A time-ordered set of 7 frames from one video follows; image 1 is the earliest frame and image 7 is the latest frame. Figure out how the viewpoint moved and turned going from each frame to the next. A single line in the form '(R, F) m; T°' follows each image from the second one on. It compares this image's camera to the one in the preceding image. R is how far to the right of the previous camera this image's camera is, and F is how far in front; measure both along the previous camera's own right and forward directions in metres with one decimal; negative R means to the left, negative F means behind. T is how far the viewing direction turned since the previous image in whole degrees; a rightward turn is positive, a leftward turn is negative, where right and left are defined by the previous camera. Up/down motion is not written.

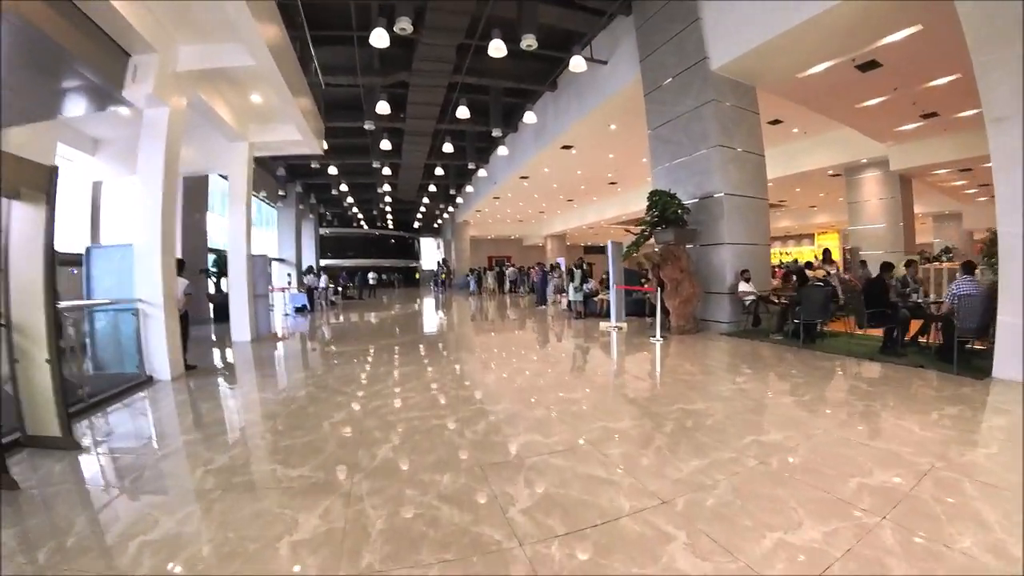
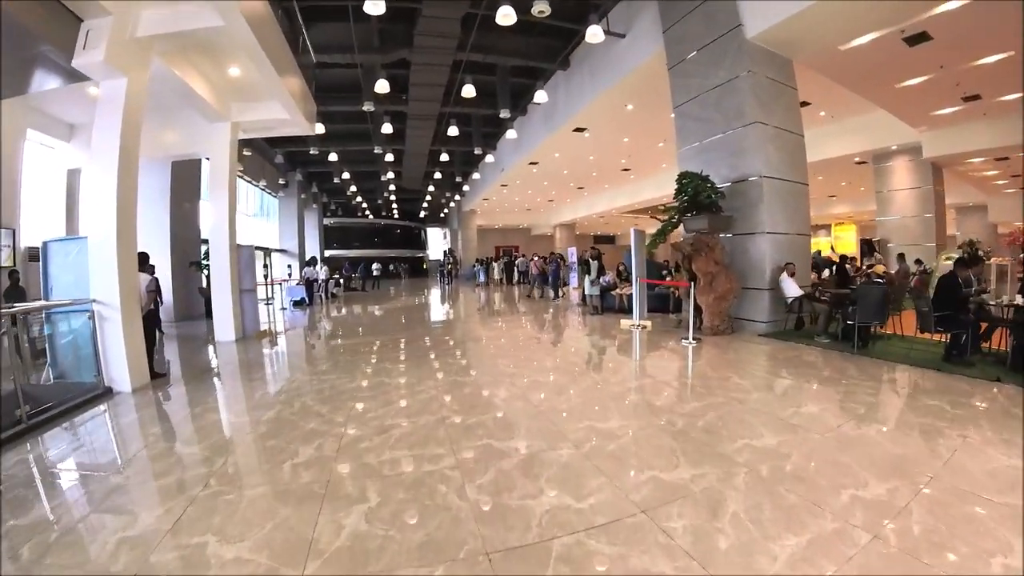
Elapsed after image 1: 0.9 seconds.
(-0.1, +0.8) m; -1°
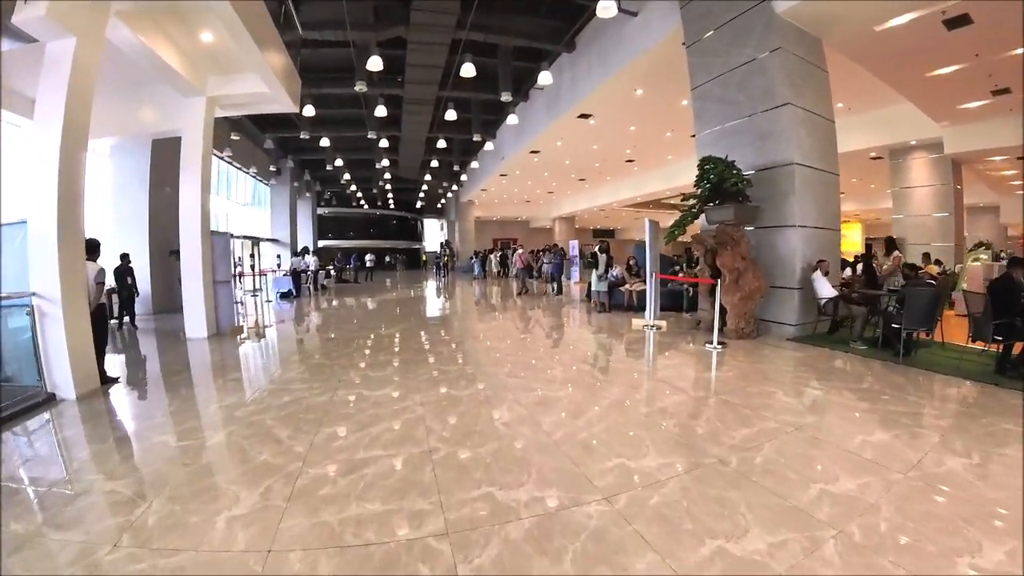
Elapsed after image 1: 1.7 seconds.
(-0.1, +0.7) m; 0°
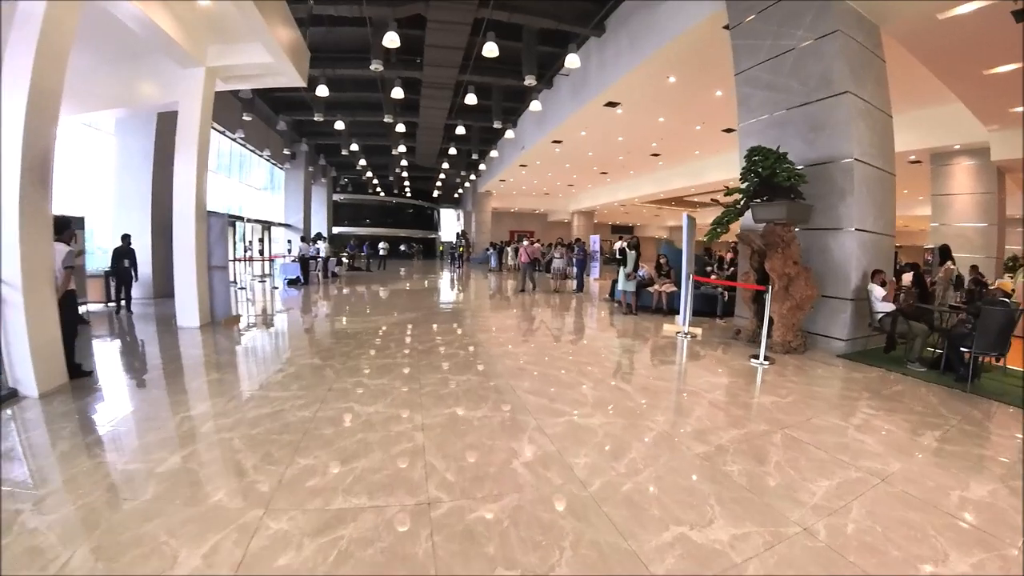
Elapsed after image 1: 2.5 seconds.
(-0.1, +0.6) m; -2°
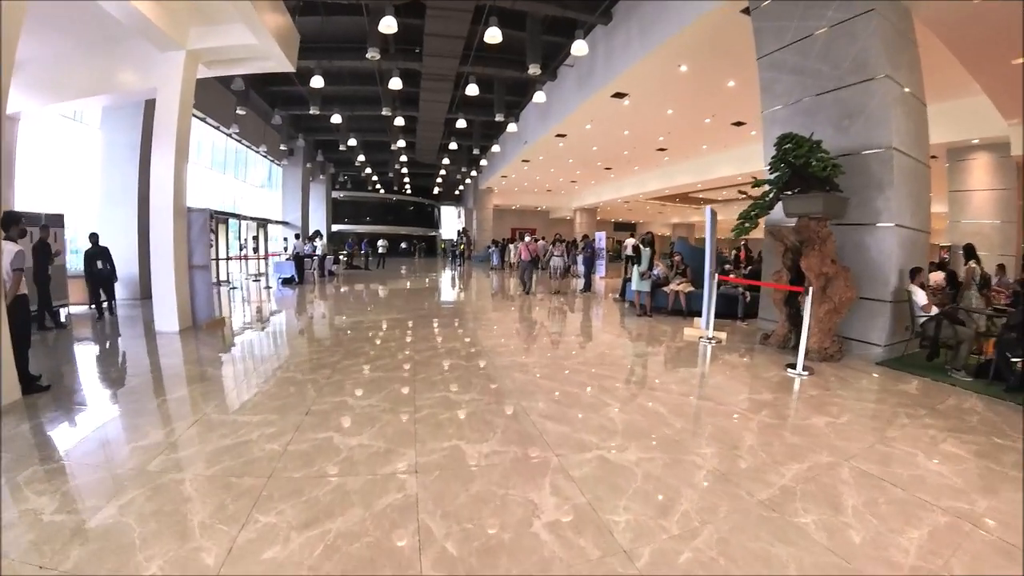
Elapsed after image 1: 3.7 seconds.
(-0.1, +0.5) m; 0°
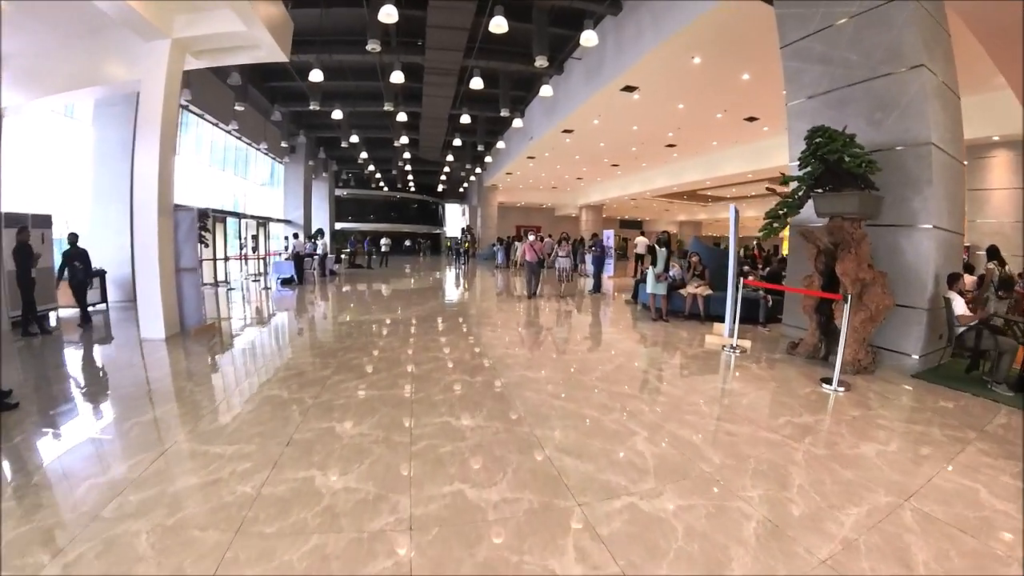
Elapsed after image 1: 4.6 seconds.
(0.0, +0.3) m; 0°
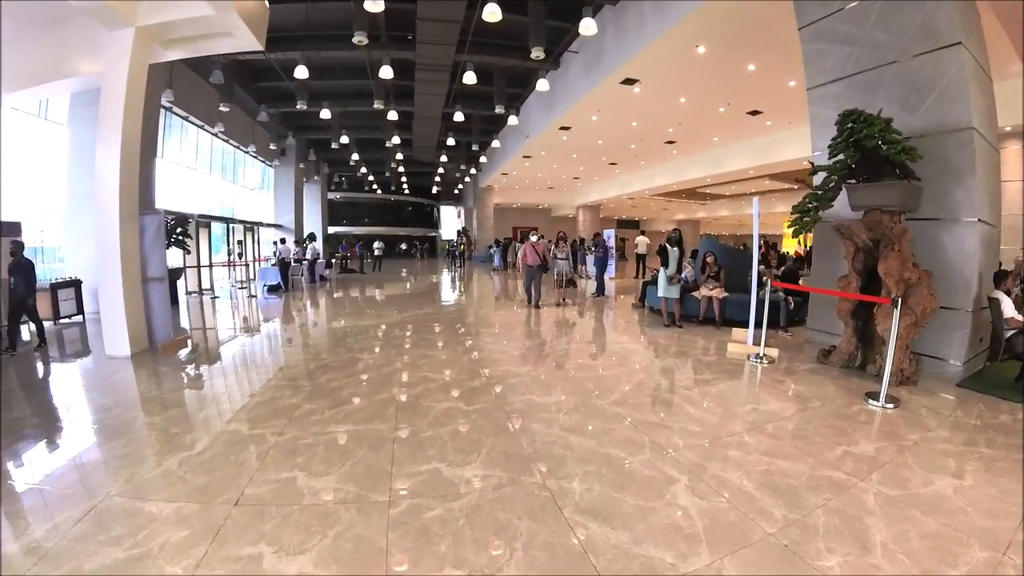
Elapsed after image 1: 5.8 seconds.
(0.0, +0.5) m; 0°
